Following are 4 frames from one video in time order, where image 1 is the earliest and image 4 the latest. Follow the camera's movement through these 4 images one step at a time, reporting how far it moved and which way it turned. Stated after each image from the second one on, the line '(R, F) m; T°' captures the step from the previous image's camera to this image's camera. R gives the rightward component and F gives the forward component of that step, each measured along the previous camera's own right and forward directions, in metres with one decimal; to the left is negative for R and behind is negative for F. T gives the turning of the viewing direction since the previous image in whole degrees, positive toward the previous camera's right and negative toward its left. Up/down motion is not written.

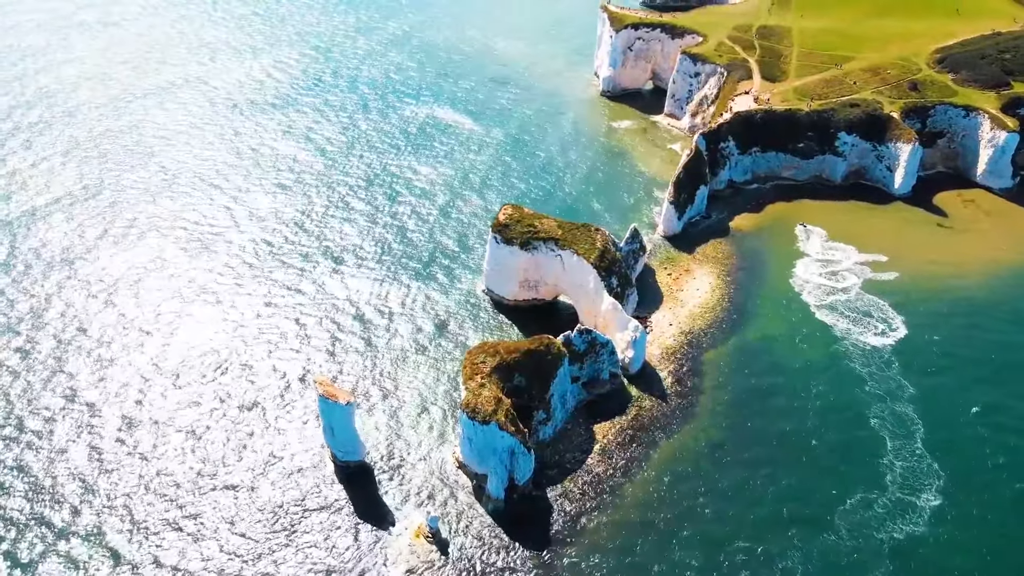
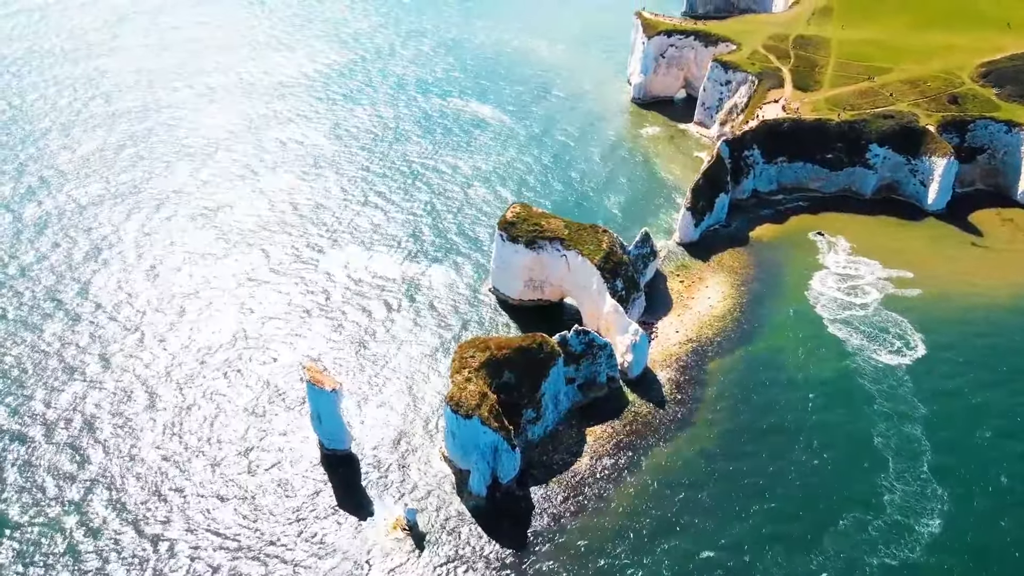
(+3.6, +0.7) m; -4°
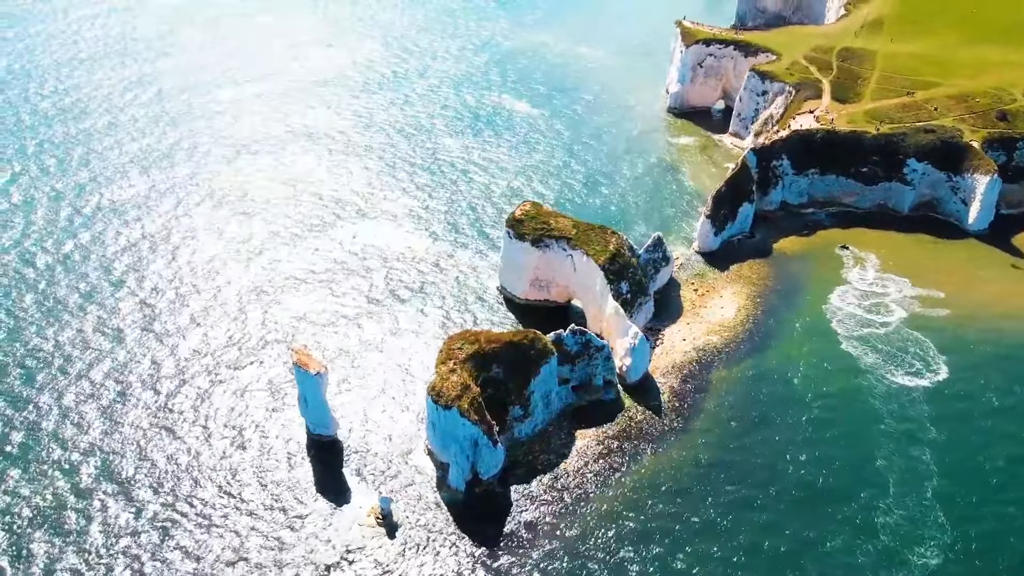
(+4.2, +1.0) m; -5°
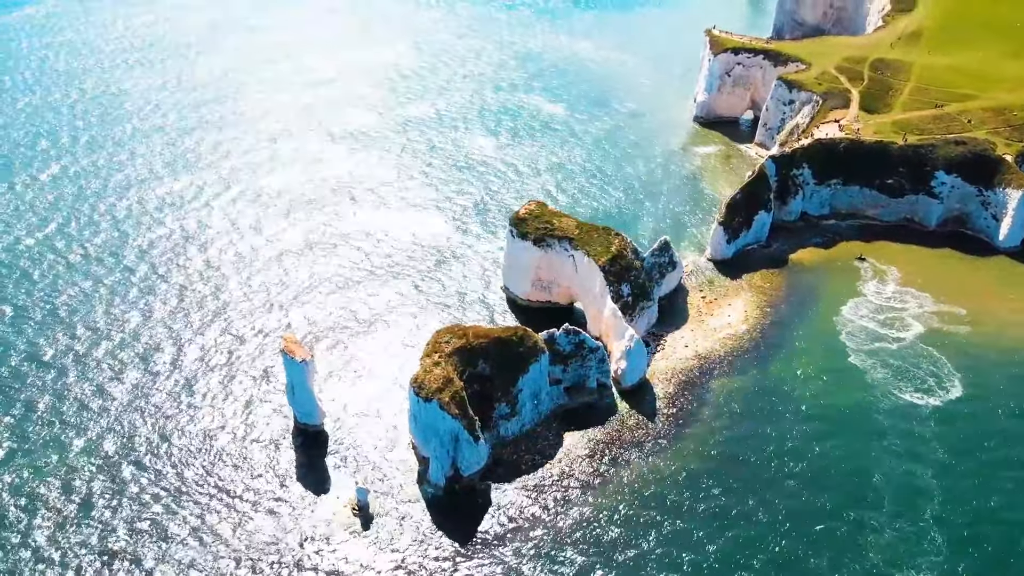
(+3.4, +0.9) m; -4°
